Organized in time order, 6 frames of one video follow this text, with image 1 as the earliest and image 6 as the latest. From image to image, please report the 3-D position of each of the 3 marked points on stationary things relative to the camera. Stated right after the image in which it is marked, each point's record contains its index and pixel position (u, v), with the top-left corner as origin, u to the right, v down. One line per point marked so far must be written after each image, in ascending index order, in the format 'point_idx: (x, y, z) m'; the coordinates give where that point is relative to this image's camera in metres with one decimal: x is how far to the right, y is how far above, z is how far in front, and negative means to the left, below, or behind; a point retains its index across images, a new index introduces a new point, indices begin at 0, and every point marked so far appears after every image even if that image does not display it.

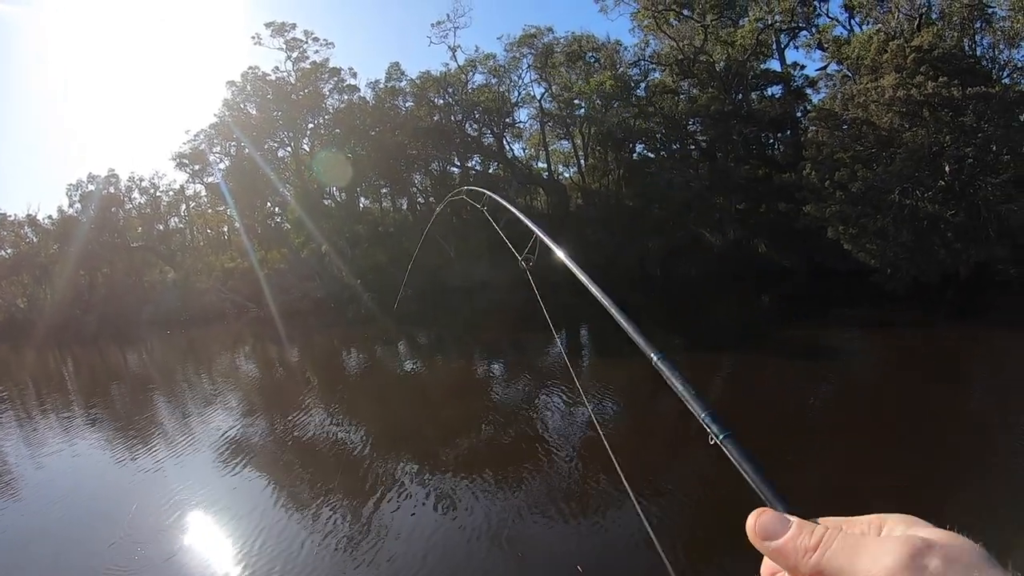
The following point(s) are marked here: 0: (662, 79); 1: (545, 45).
0: (+4.3, +6.0, +16.6) m
1: (+1.0, +7.6, +18.0) m
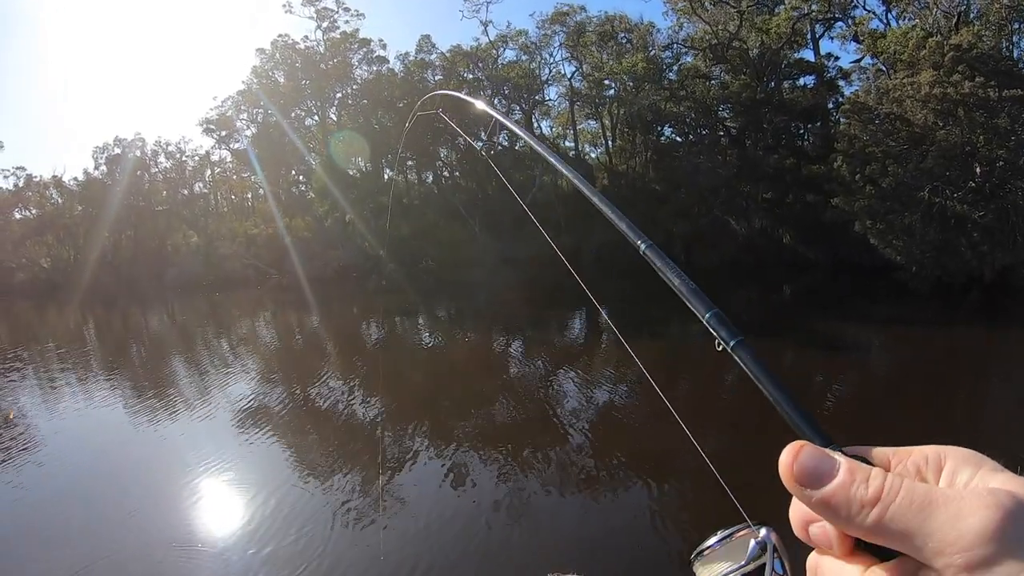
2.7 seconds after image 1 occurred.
0: (+5.0, +6.2, +16.4) m
1: (+1.9, +8.0, +17.9) m
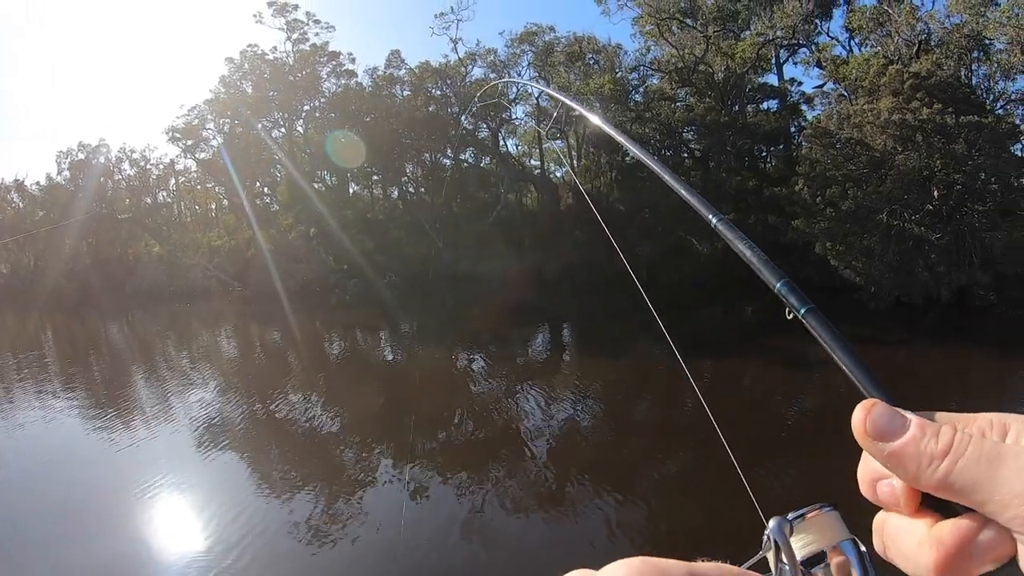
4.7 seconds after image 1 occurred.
0: (+4.3, +5.8, +16.7) m
1: (+1.2, +7.6, +18.1) m
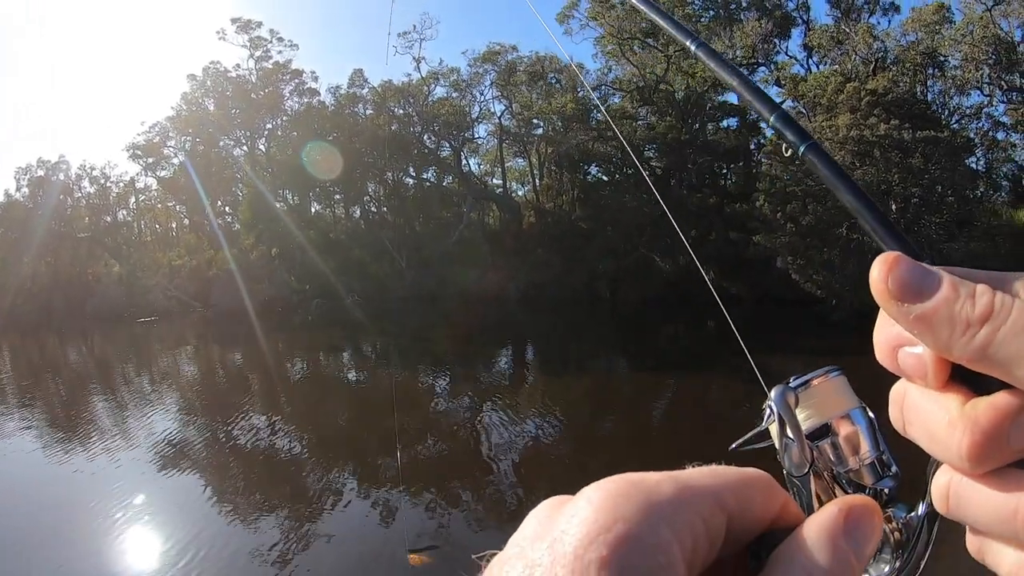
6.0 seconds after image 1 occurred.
0: (+3.5, +5.4, +17.0) m
1: (+0.3, +7.2, +18.2) m
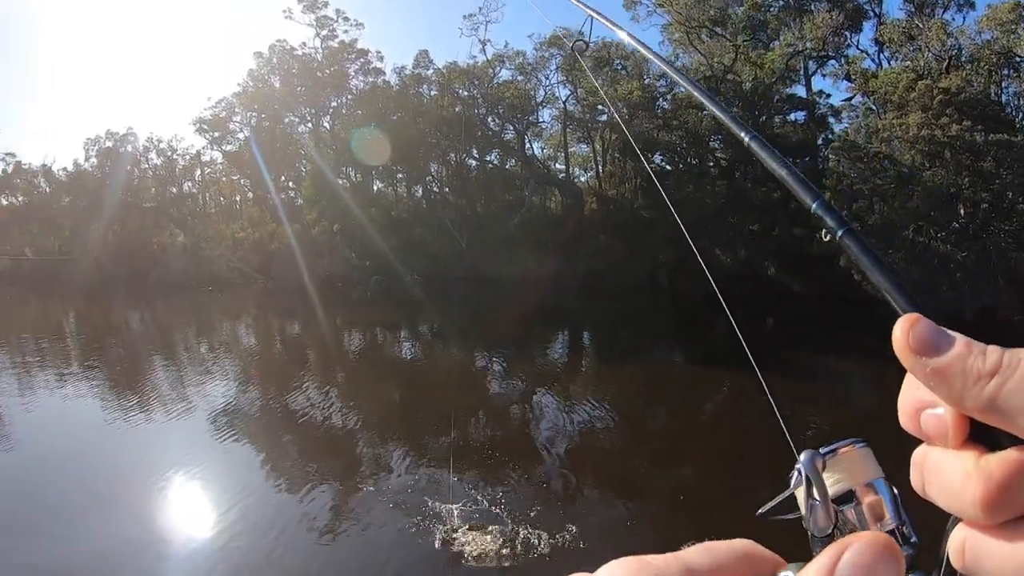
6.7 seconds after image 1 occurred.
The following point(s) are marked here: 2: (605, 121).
0: (+5.0, +5.5, +16.6) m
1: (+1.9, +7.5, +18.0) m
2: (+2.9, +5.2, +18.2) m
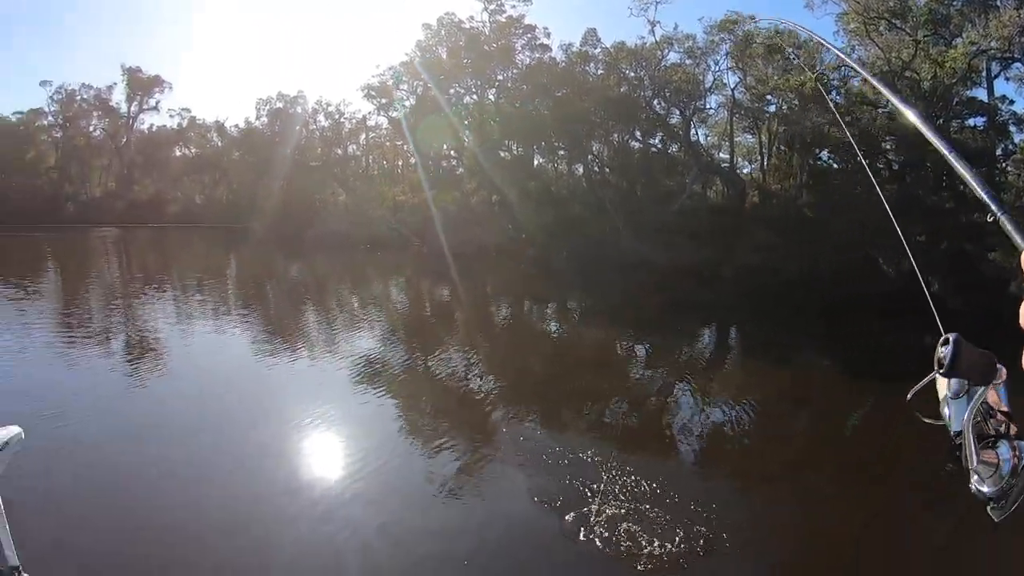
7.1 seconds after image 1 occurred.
0: (+8.5, +5.4, +15.8) m
1: (+5.8, +7.6, +17.5) m
2: (+6.6, +5.3, +17.6) m
